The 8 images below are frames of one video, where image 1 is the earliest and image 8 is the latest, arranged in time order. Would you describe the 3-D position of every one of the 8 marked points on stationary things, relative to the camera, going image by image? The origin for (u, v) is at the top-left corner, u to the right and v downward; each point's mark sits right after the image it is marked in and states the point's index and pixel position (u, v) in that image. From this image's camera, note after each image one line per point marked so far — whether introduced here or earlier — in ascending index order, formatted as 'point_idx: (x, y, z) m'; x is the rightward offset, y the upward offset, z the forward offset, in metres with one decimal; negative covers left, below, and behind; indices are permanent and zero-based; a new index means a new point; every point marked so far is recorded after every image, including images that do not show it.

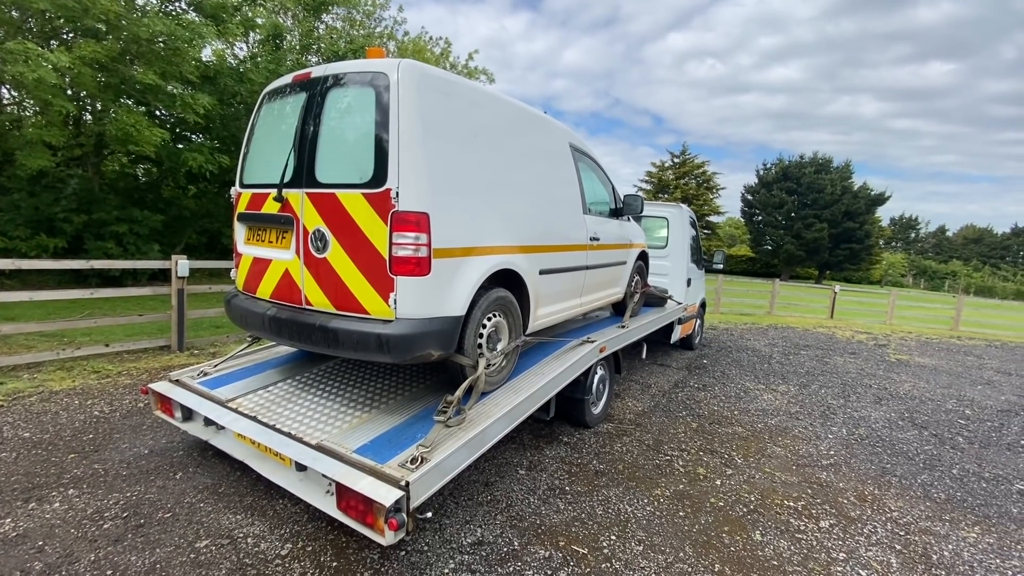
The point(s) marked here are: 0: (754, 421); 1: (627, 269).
0: (+2.4, -1.3, +4.8) m
1: (+1.2, +0.2, +5.0) m
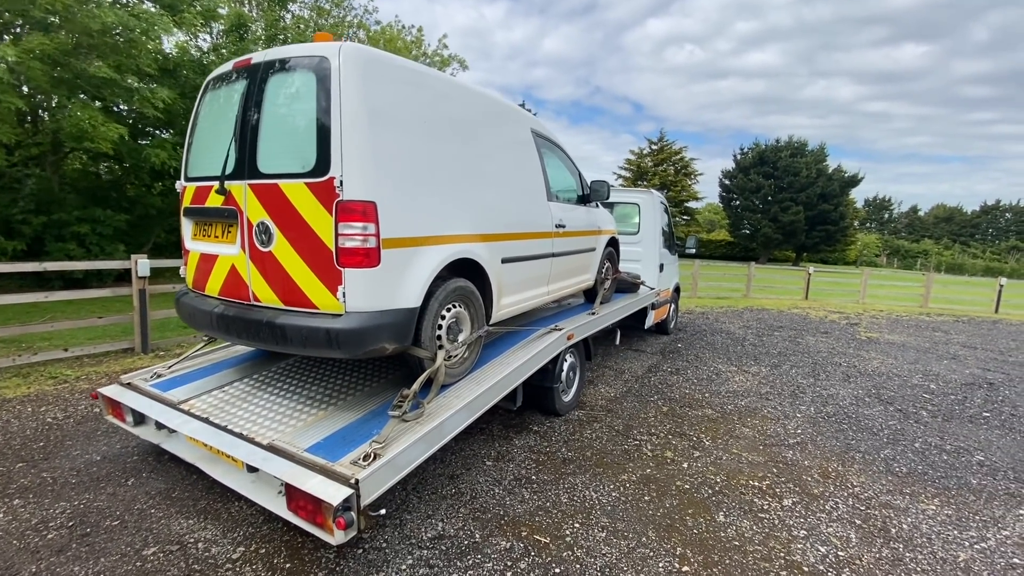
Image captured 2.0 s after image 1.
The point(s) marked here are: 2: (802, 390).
0: (+2.1, -1.2, +4.9) m
1: (+0.9, +0.3, +5.0) m
2: (+3.2, -1.1, +5.4) m
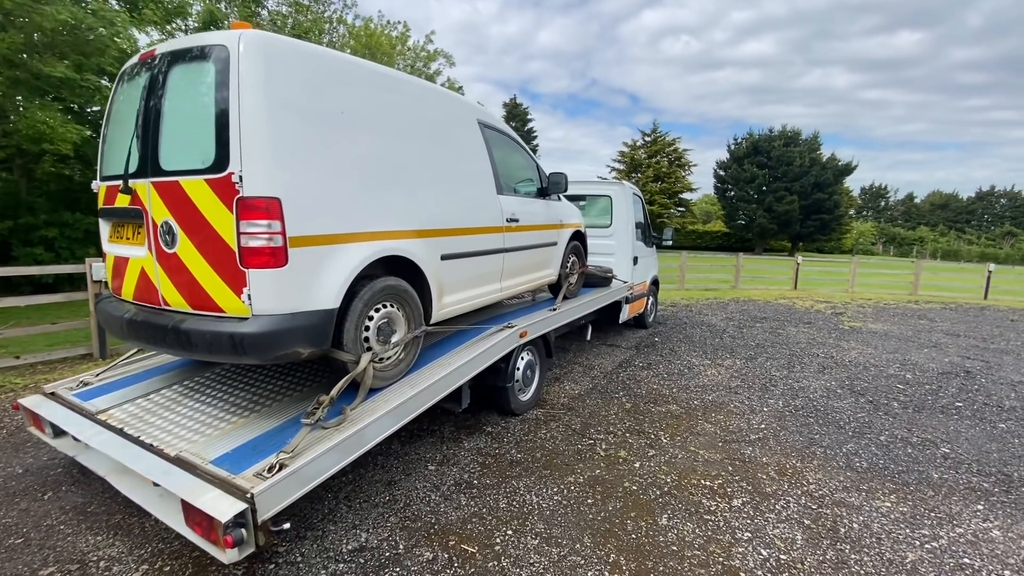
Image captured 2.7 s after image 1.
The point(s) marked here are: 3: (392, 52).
0: (+1.7, -1.1, +4.7) m
1: (+0.5, +0.4, +4.9) m
2: (+2.9, -1.0, +5.3) m
3: (-4.4, +8.6, +17.5) m
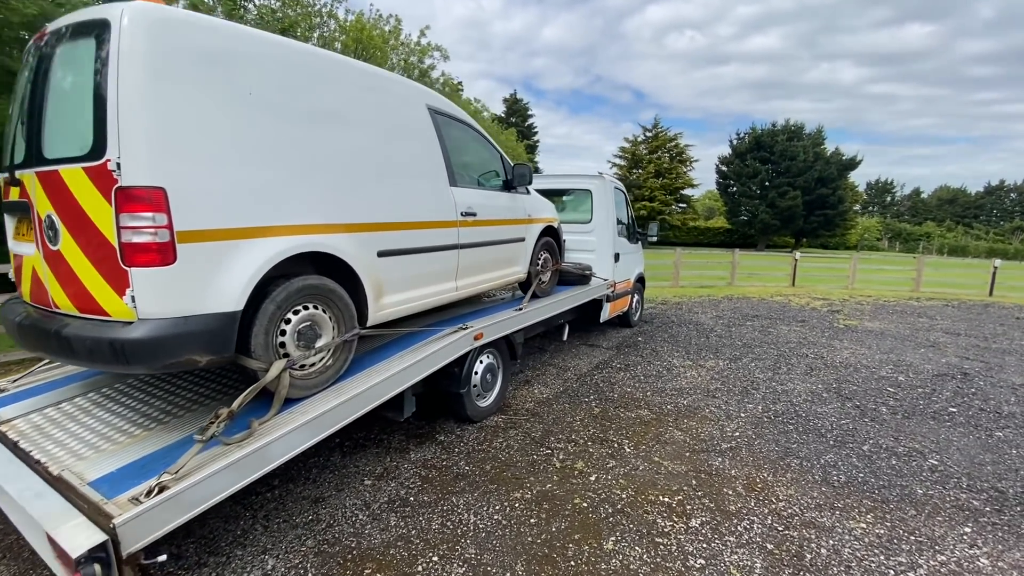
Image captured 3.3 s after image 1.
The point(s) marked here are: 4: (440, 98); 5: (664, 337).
0: (+1.4, -1.1, +4.5) m
1: (+0.2, +0.4, +4.6) m
2: (+2.5, -1.0, +5.0) m
3: (-4.6, +8.7, +17.2) m
4: (-0.6, +1.4, +3.6) m
5: (+2.2, -0.7, +7.0) m
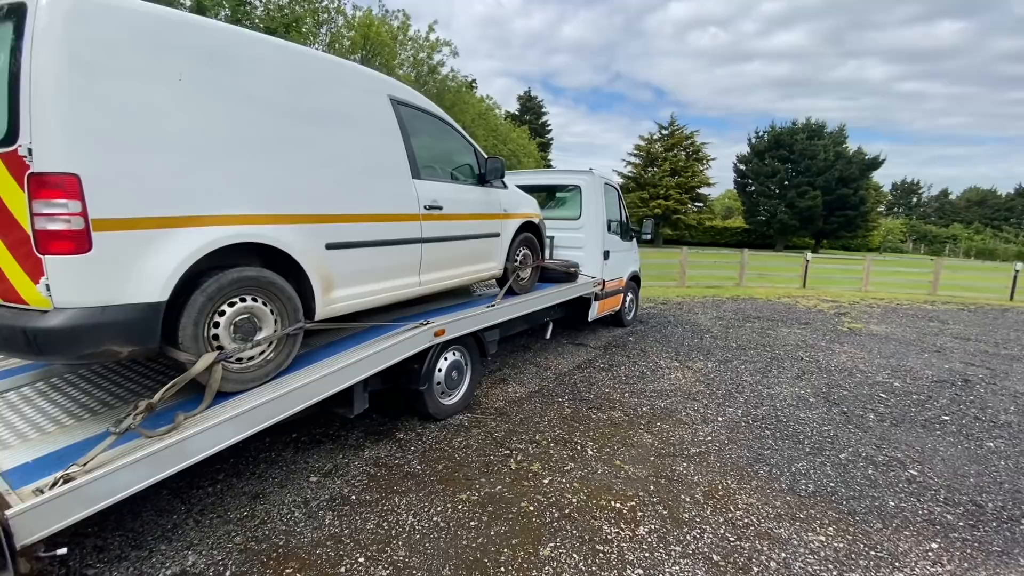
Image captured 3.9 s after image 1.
0: (+1.2, -1.0, +4.3) m
1: (-0.1, +0.5, +4.5) m
2: (+2.3, -1.0, +4.8) m
3: (-4.3, +8.8, +17.3) m
4: (-0.8, +1.5, +3.6) m
5: (+2.0, -0.7, +6.8) m
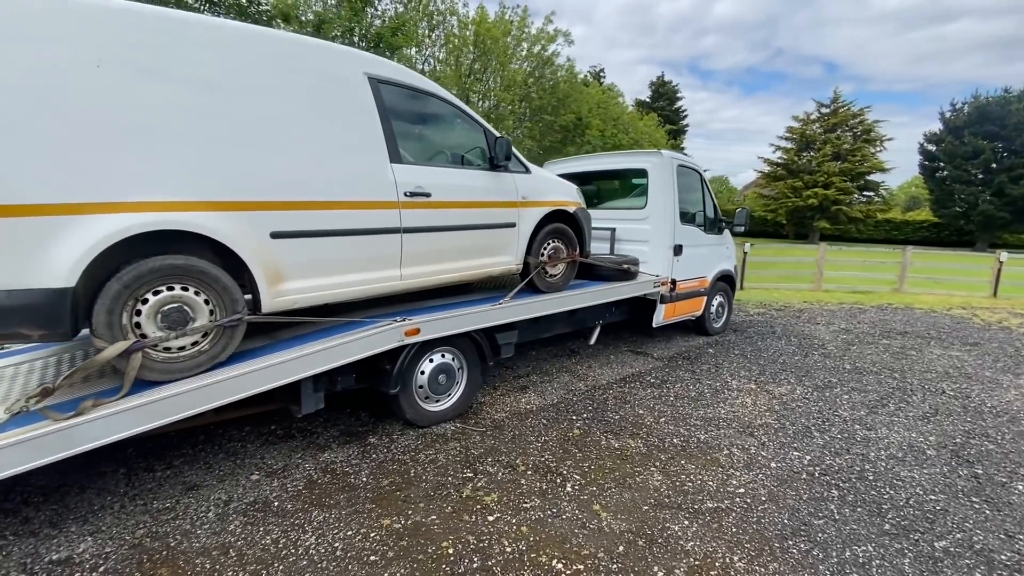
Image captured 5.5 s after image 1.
0: (+1.2, -1.1, +3.5) m
1: (+0.1, +0.5, +4.0) m
2: (+2.4, -1.1, +3.7) m
3: (-0.2, +9.0, +17.3) m
4: (-0.8, +1.5, +3.3) m
5: (+2.7, -0.7, +5.7) m
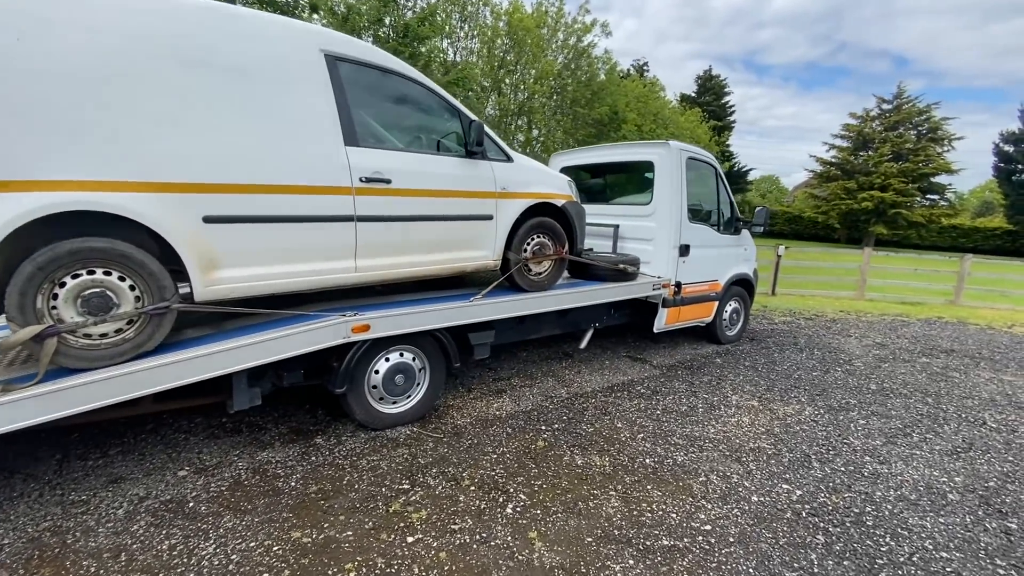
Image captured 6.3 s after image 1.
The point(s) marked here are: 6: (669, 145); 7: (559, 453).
0: (+0.9, -1.1, +3.2) m
1: (-0.1, +0.5, +3.8) m
2: (+2.1, -1.1, +3.3) m
3: (+1.0, +9.1, +16.9) m
4: (-1.0, +1.6, +3.1) m
5: (+2.6, -0.8, +5.2) m
6: (+1.6, +1.4, +4.9) m
7: (+0.3, -1.1, +3.1) m
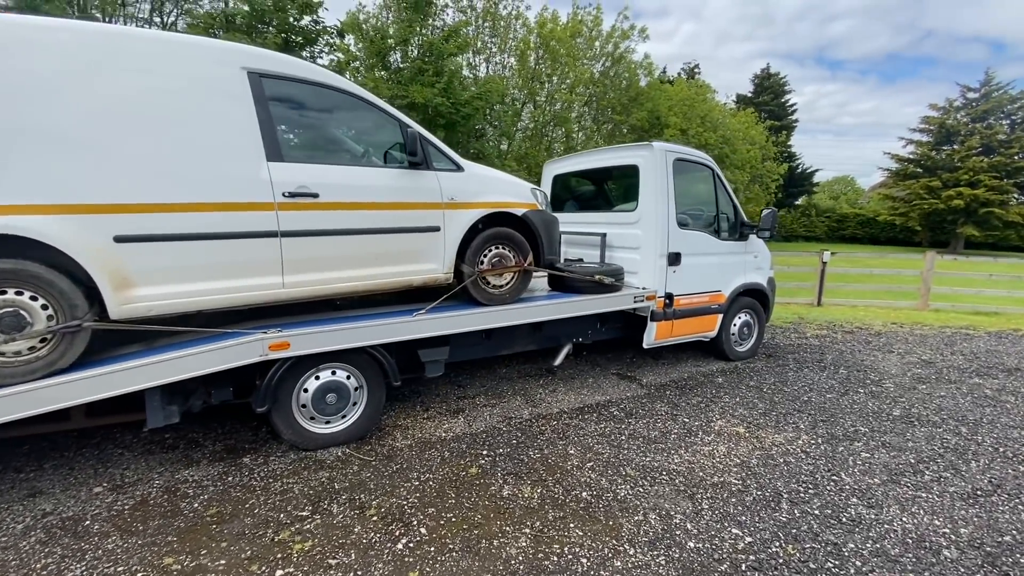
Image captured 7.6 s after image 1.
0: (+0.5, -1.2, +2.9) m
1: (-0.4, +0.4, +3.6) m
2: (+1.7, -1.2, +2.8) m
3: (+2.2, +8.7, +16.8) m
4: (-1.5, +1.5, +3.1) m
5: (+2.4, -0.9, +4.7) m
6: (+1.4, +1.3, +4.5) m
7: (-0.1, -1.1, +2.9) m
